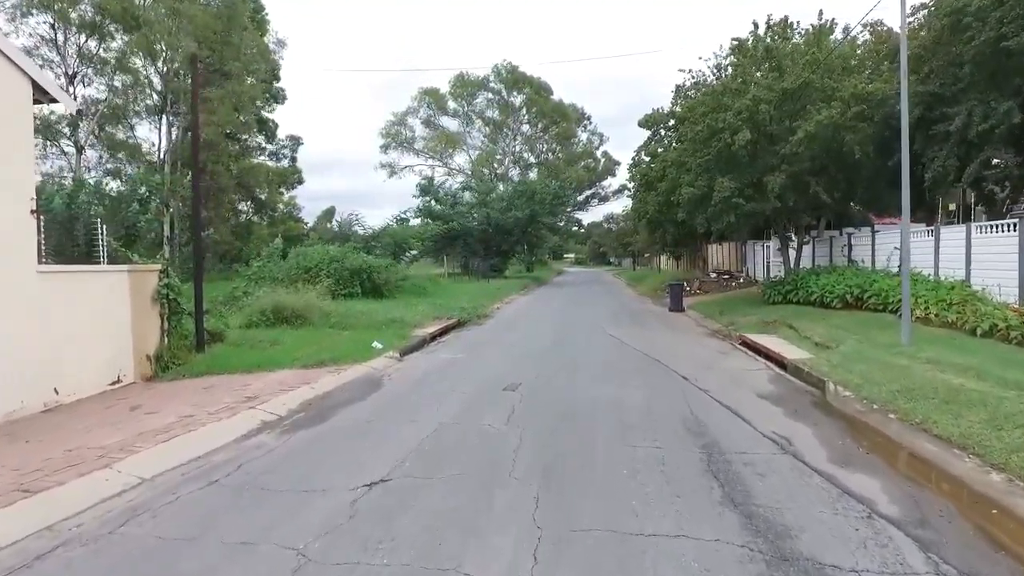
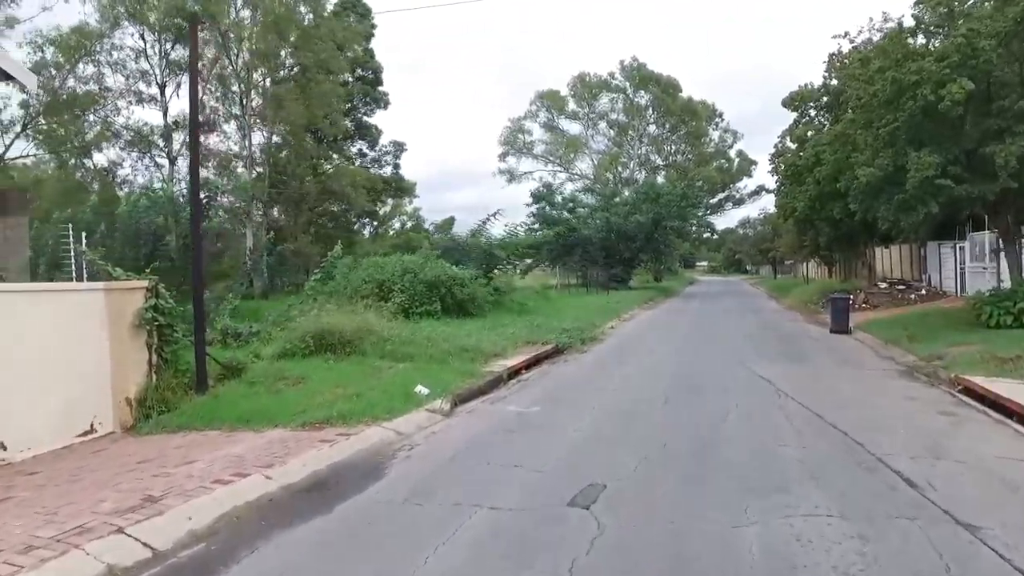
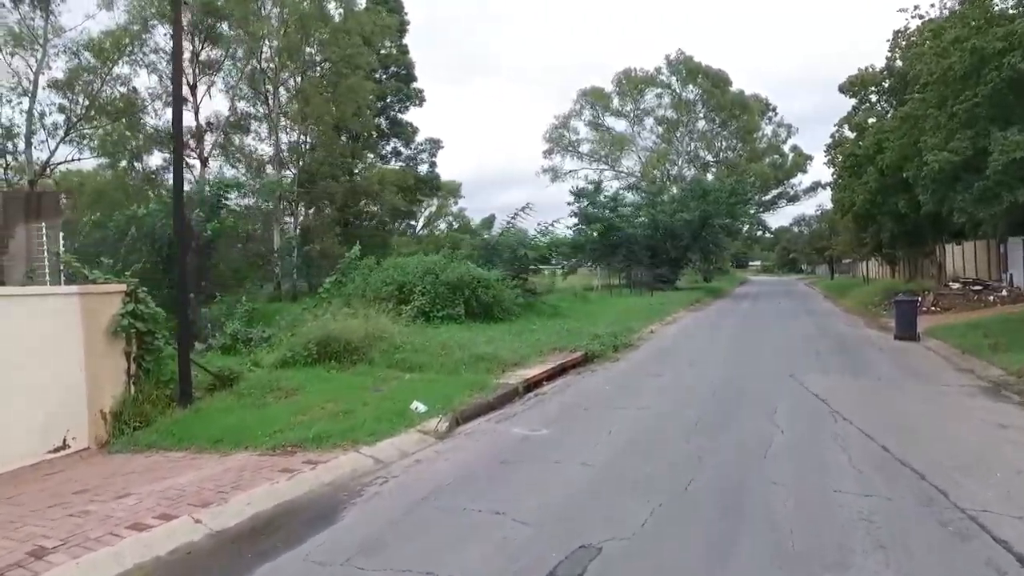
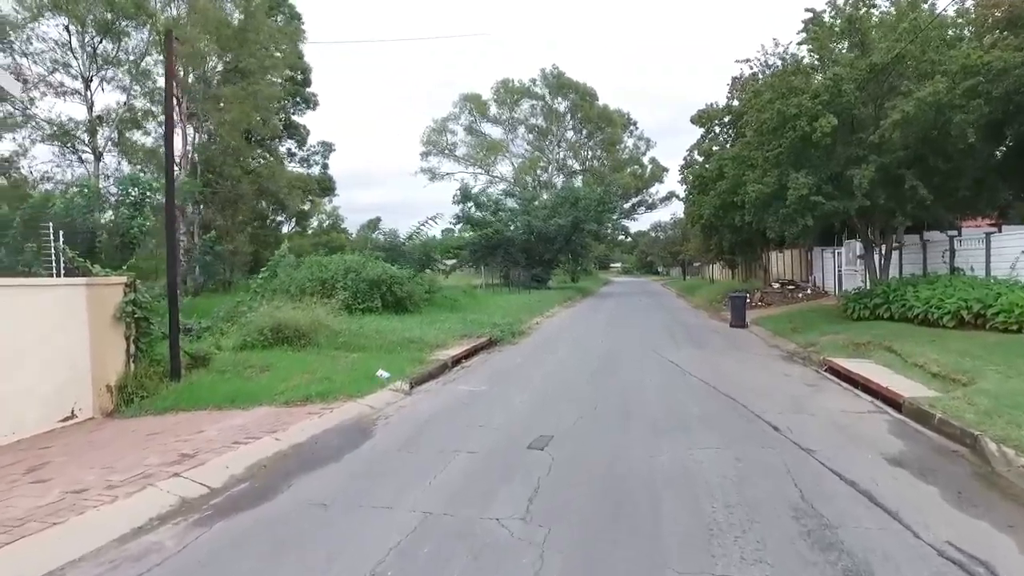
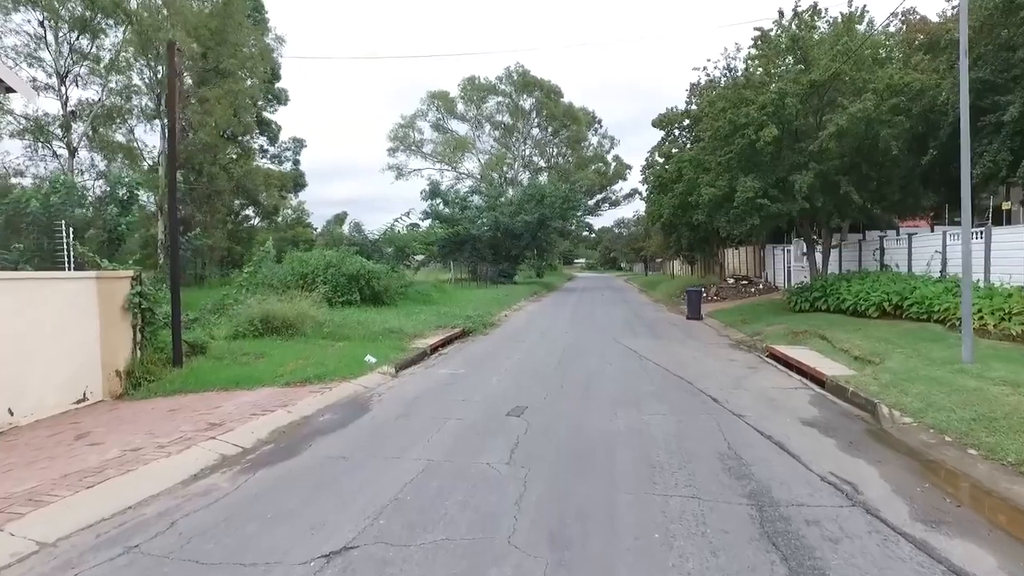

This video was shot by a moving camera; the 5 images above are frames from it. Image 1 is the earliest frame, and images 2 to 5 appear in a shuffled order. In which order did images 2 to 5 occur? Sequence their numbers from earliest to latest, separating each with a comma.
5, 4, 2, 3
